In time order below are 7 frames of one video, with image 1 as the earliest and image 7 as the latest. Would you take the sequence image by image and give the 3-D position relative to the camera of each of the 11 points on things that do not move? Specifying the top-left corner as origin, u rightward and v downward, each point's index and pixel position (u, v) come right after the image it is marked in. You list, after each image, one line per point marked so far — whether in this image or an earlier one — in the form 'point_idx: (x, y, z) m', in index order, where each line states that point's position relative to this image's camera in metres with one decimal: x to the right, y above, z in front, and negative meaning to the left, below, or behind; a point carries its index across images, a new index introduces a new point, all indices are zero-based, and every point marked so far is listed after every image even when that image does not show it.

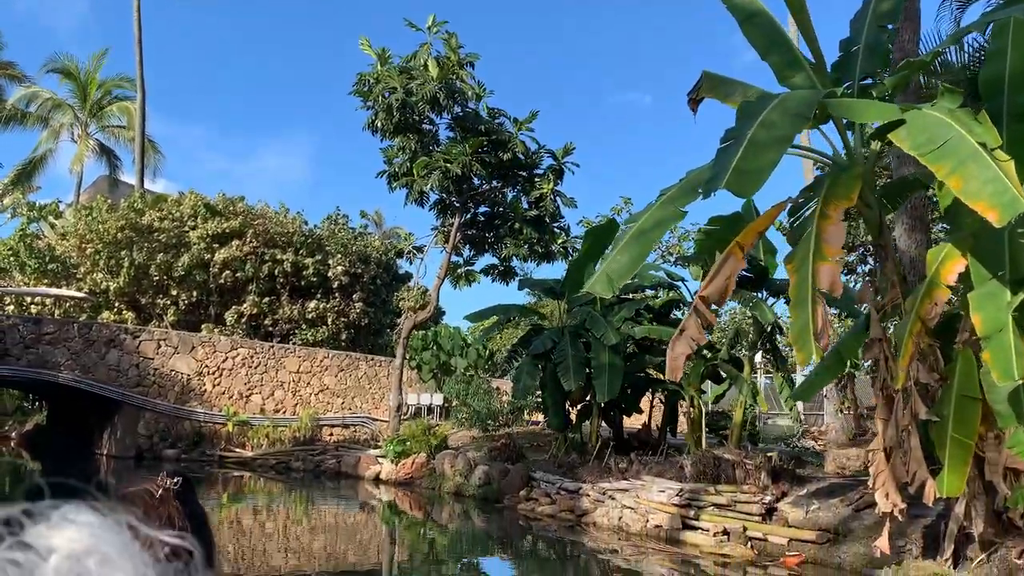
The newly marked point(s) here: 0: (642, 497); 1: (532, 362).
0: (+1.2, -2.0, +8.3) m
1: (+0.3, -1.0, +11.3) m
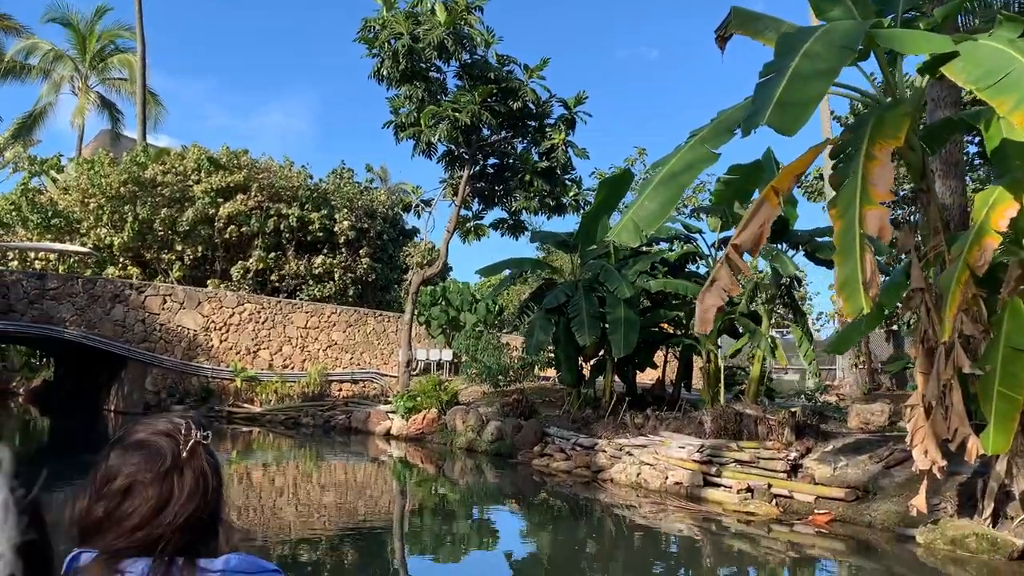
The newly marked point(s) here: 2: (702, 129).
0: (+1.4, -1.5, +8.1) m
1: (+0.4, -0.4, +11.1) m
2: (+1.1, +1.0, +5.2) m
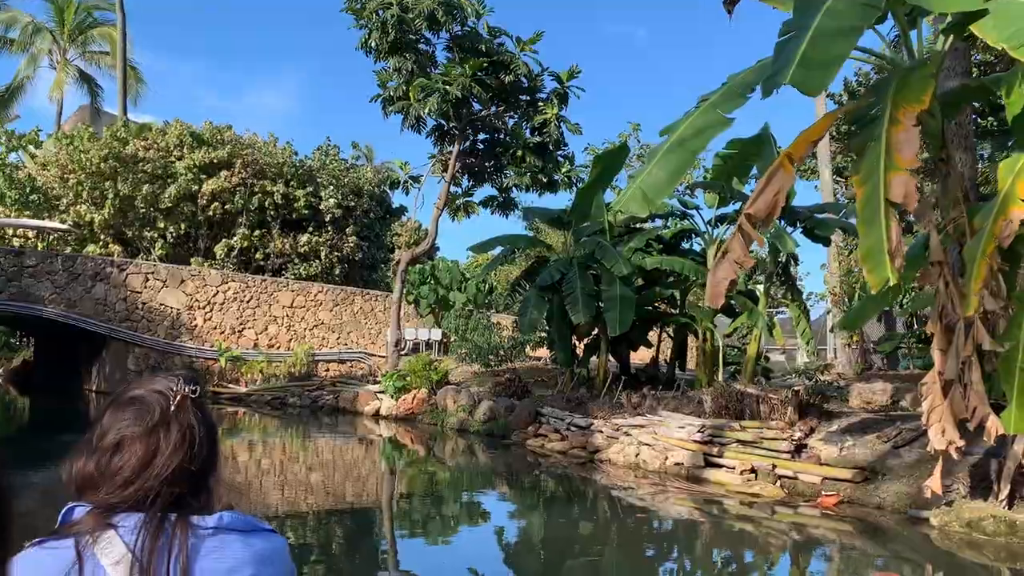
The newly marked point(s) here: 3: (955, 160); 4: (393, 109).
0: (+1.3, -1.3, +7.9) m
1: (+0.3, -0.1, +10.8) m
2: (+1.2, +1.1, +5.0) m
3: (+2.6, +0.7, +5.1) m
4: (-1.9, +2.8, +13.8) m
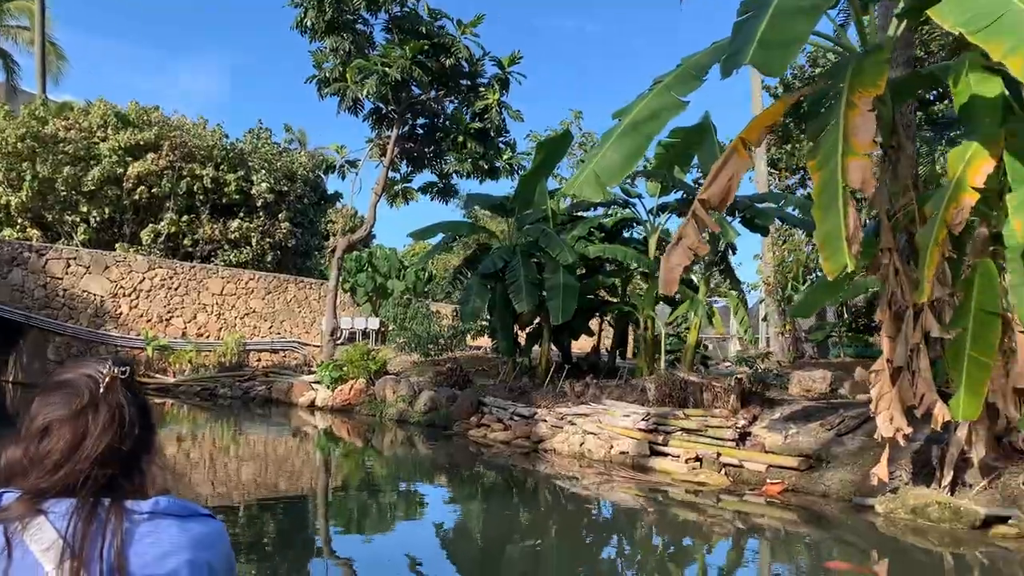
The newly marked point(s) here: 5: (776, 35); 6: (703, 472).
0: (+0.8, -1.2, +7.8) m
1: (-0.4, +0.1, +10.7) m
2: (+0.9, +1.2, +4.9) m
3: (+2.3, +0.8, +5.1) m
4: (-2.8, +3.0, +13.4) m
5: (+1.2, +1.1, +3.9) m
6: (+1.5, -1.4, +6.7) m
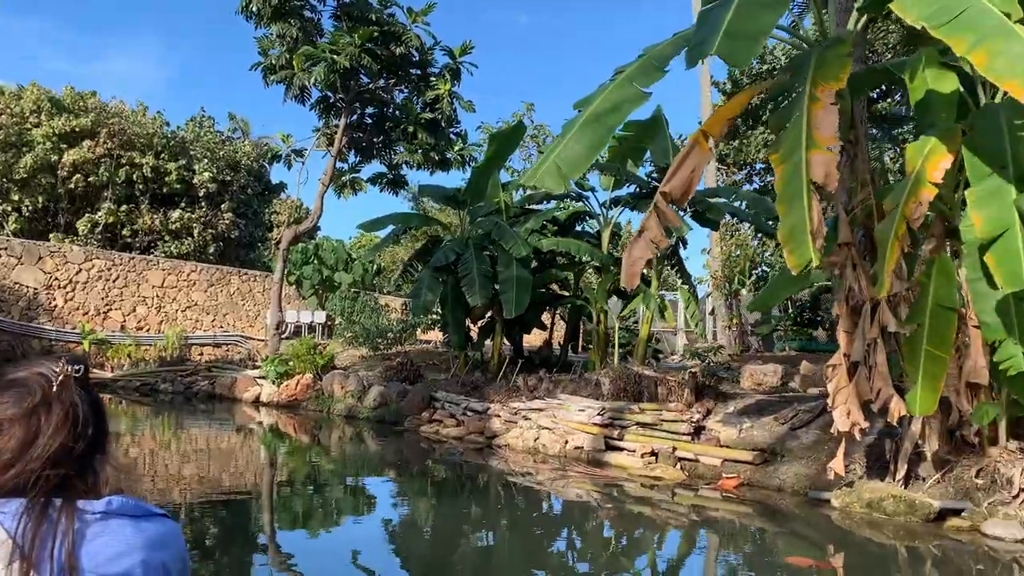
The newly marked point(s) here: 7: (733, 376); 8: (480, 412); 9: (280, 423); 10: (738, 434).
0: (+0.4, -1.2, +7.7) m
1: (-1.0, +0.1, +10.5) m
2: (+0.6, +1.2, +4.8) m
3: (+2.0, +0.9, +5.1) m
4: (-3.6, +3.1, +13.1) m
5: (+1.0, +1.2, +3.9) m
6: (+1.1, -1.4, +6.7) m
7: (+2.3, -0.9, +9.0) m
8: (-0.3, -1.3, +8.8) m
9: (-2.8, -1.6, +10.4) m
10: (+1.7, -1.1, +6.6) m
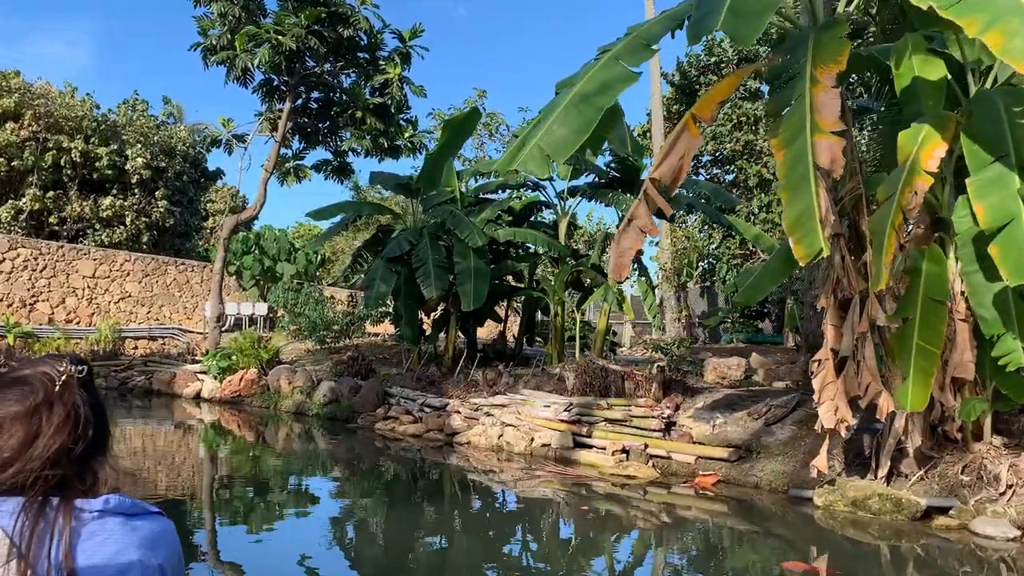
0: (+0.1, -1.1, +7.5) m
1: (-1.5, +0.3, +10.1) m
2: (+0.5, +1.3, +4.5) m
3: (+1.9, +0.9, +4.9) m
4: (-4.2, +3.3, +12.4) m
5: (+1.0, +1.2, +3.6) m
6: (+0.9, -1.3, +6.5) m
7: (+1.9, -0.8, +8.8) m
8: (-0.7, -1.2, +8.5) m
9: (-3.3, -1.5, +9.9) m
10: (+1.5, -1.1, +6.4) m
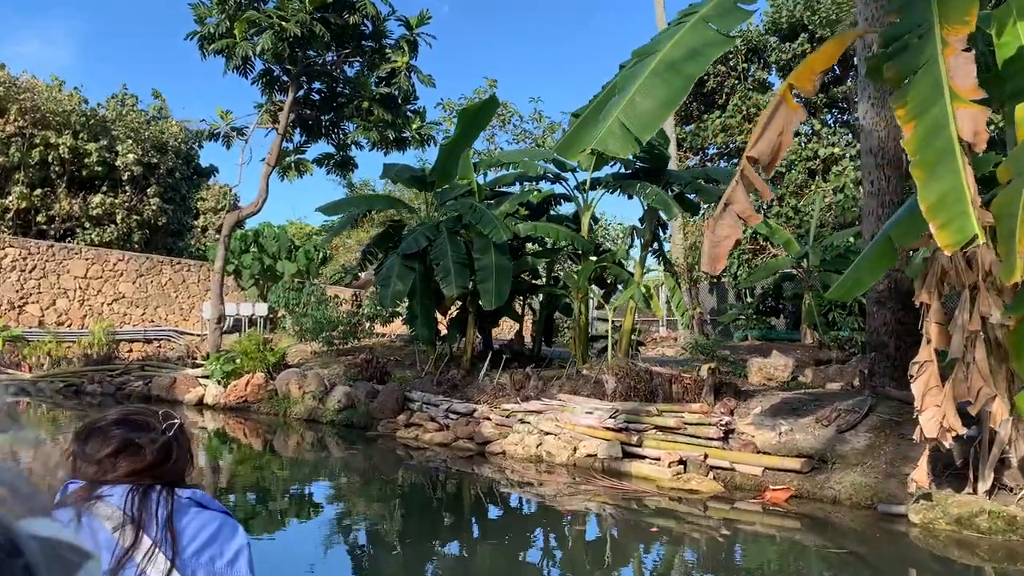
0: (+0.4, -1.1, +6.9) m
1: (-1.2, +0.3, +9.5) m
2: (+0.9, +1.3, +4.0) m
3: (+2.2, +0.9, +4.4) m
4: (-4.0, +3.3, +11.8) m
5: (+1.3, +1.2, +3.1) m
6: (+1.2, -1.3, +6.0) m
7: (+2.2, -0.8, +8.3) m
8: (-0.4, -1.2, +8.0) m
9: (-3.0, -1.5, +9.3) m
10: (+1.8, -1.0, +5.9) m
